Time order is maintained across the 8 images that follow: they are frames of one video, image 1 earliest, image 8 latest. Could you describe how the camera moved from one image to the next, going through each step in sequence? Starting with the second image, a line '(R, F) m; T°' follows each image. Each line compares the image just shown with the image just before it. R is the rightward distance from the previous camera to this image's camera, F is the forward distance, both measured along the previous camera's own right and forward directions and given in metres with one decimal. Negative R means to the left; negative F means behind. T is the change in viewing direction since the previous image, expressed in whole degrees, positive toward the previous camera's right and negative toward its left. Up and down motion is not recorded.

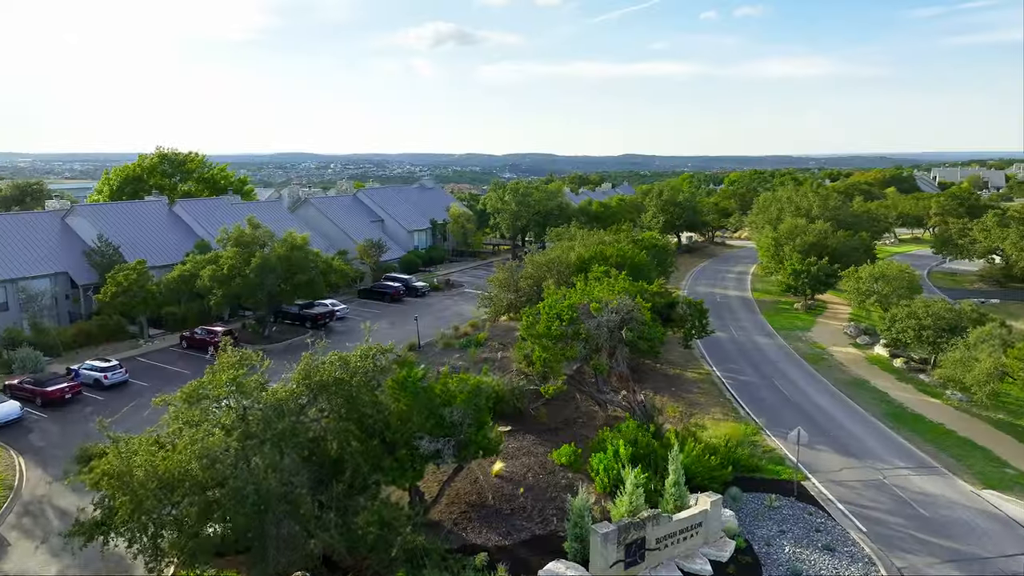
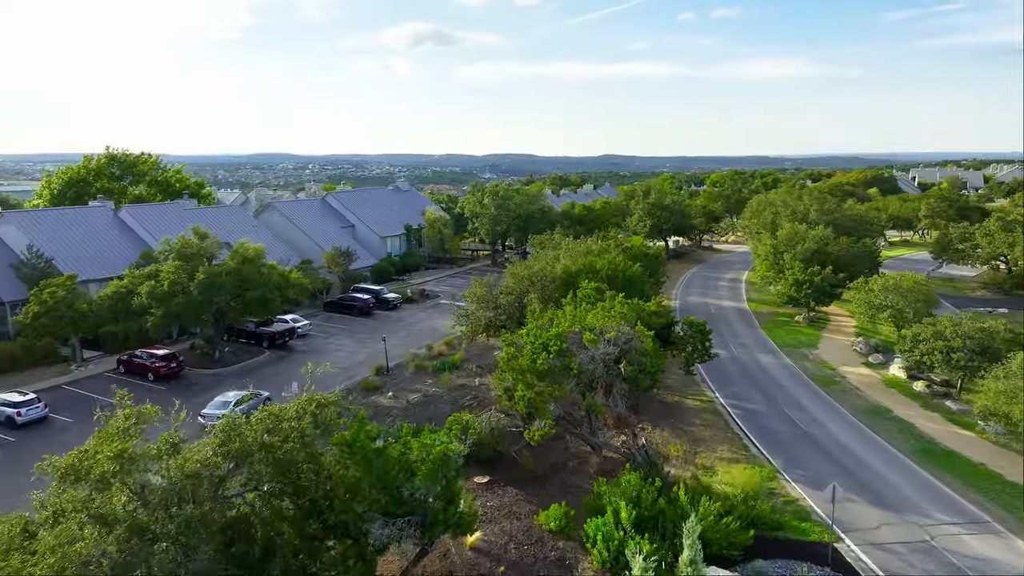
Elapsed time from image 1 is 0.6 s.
(+0.1, +3.1) m; +1°
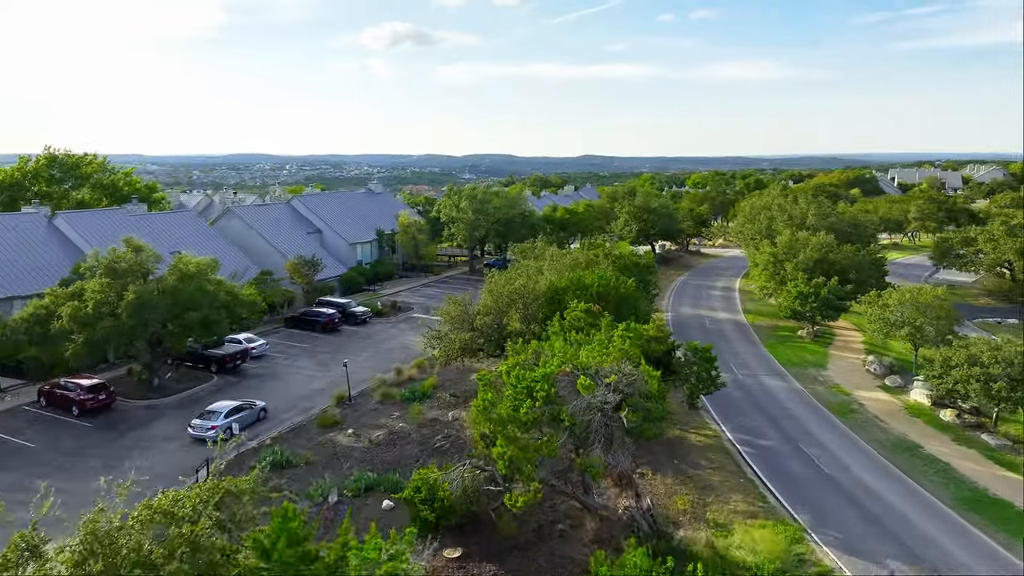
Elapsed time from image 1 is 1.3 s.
(+0.1, +3.1) m; +1°
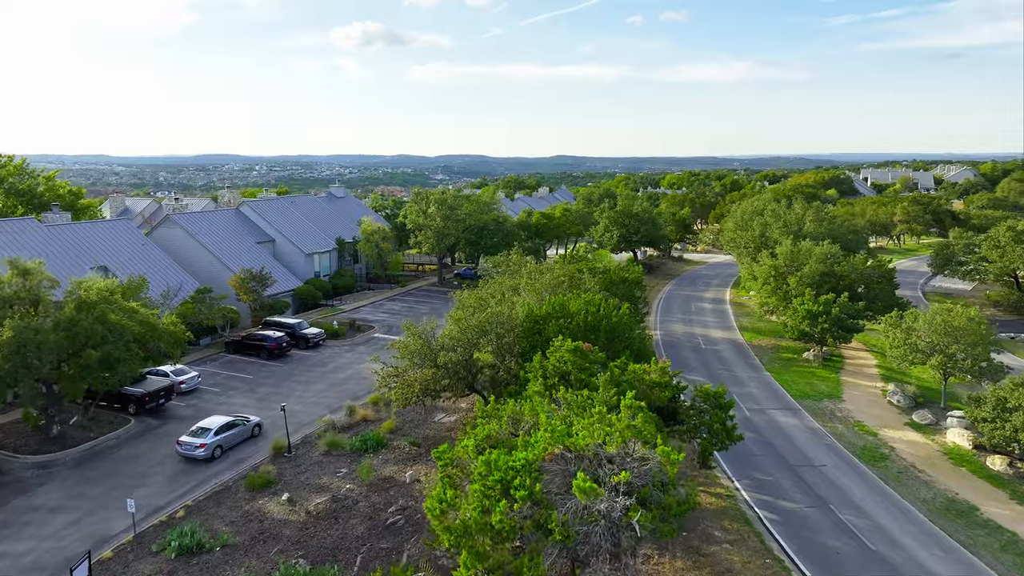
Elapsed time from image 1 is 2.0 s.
(+0.1, +3.9) m; +2°
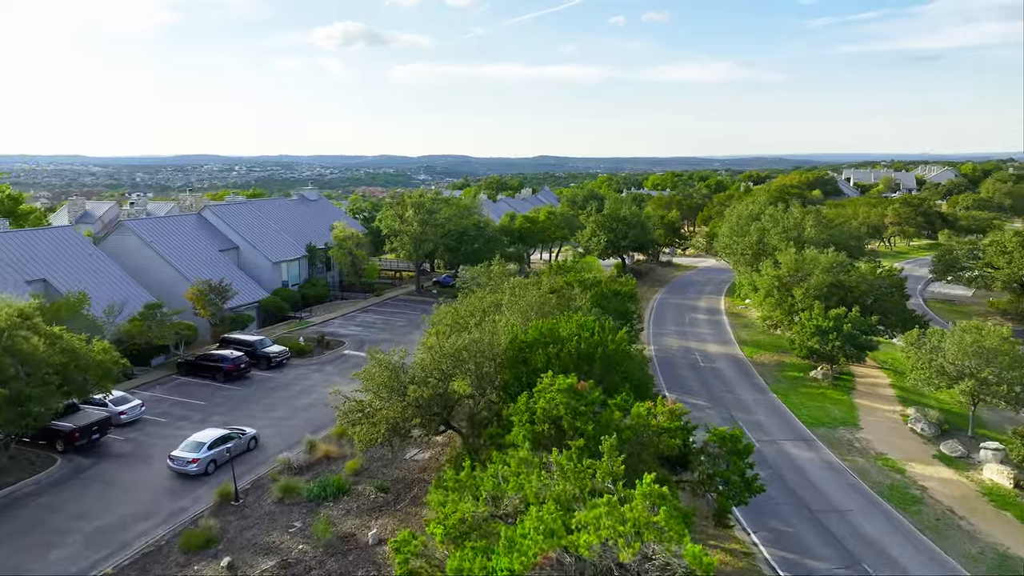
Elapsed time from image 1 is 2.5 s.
(0.0, +2.6) m; +1°
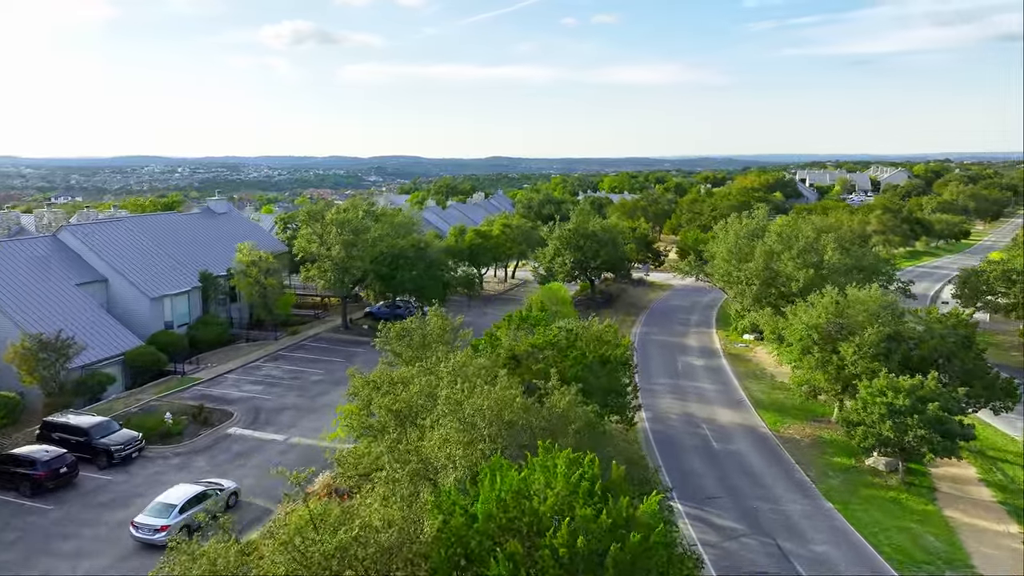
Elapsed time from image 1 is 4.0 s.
(+0.3, +8.1) m; +3°
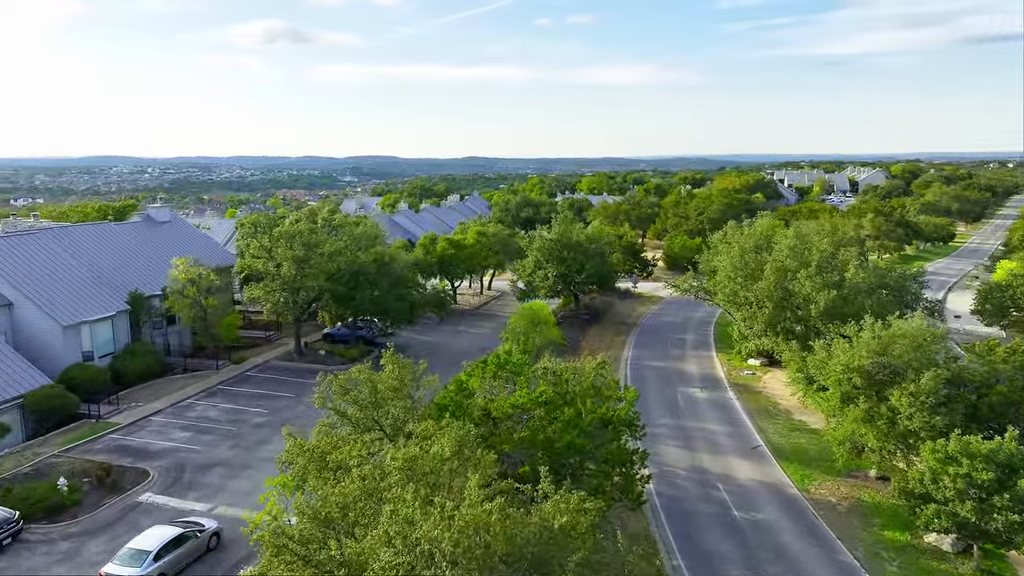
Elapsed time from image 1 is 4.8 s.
(0.0, +4.1) m; +2°
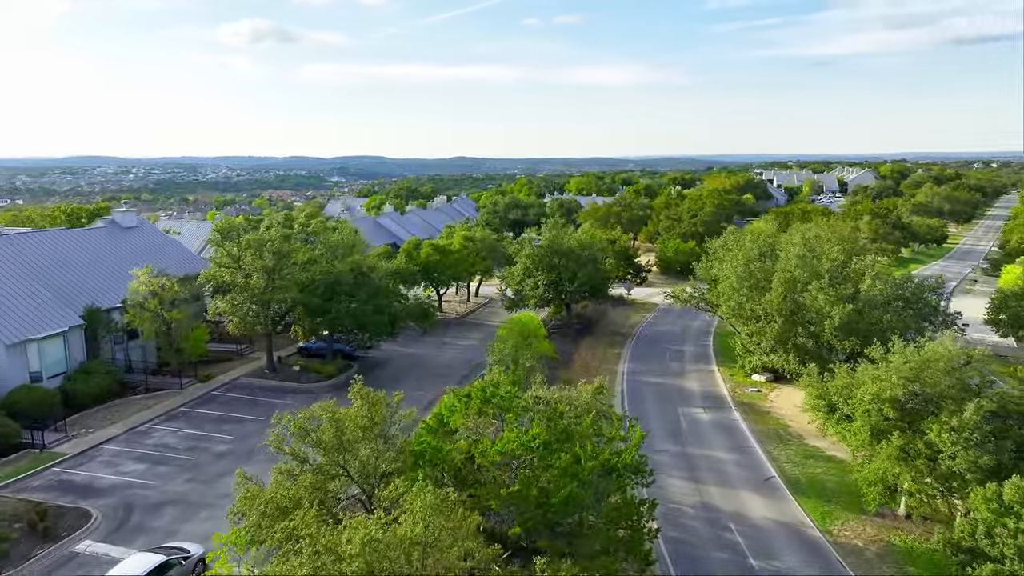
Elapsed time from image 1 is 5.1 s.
(0.0, +2.1) m; +1°
